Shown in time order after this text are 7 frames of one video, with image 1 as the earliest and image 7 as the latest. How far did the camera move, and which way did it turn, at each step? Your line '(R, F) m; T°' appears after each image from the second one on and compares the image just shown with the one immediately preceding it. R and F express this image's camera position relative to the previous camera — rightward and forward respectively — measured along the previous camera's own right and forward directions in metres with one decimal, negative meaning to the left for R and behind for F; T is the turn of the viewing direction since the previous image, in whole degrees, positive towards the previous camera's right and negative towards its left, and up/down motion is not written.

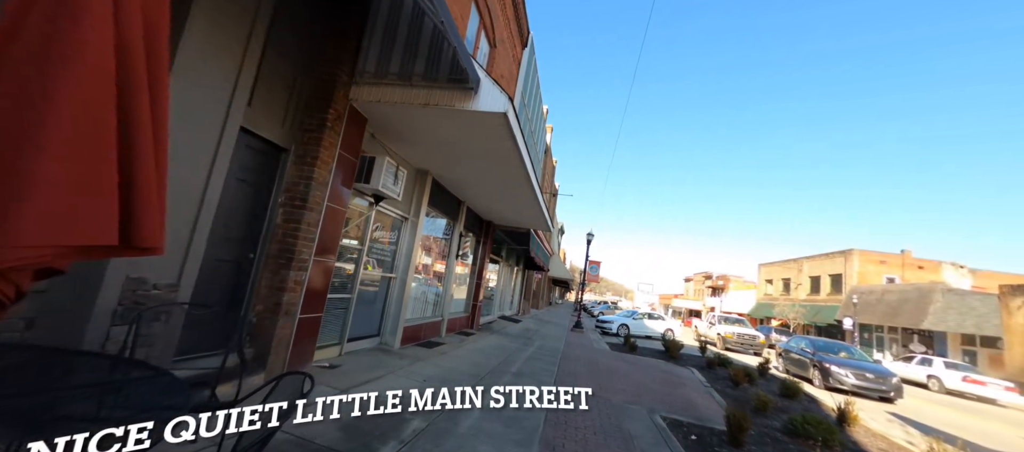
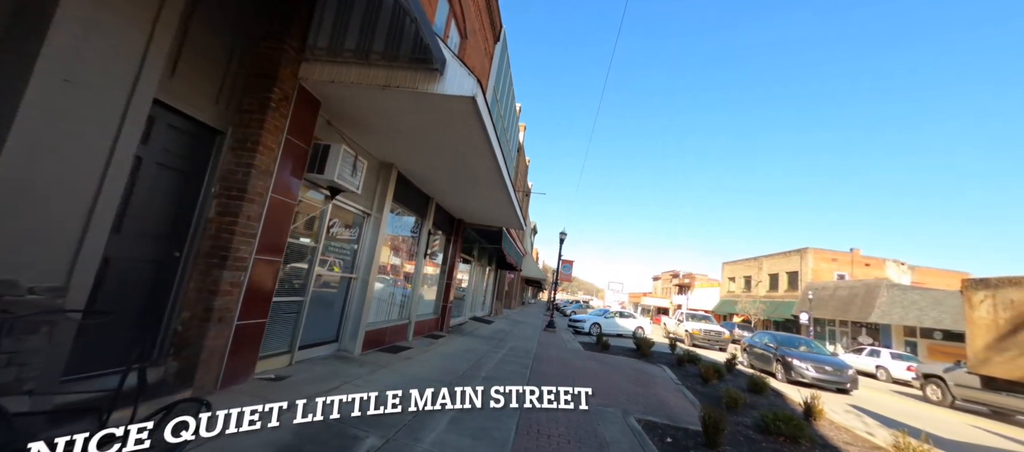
(0.0, +0.3) m; +4°
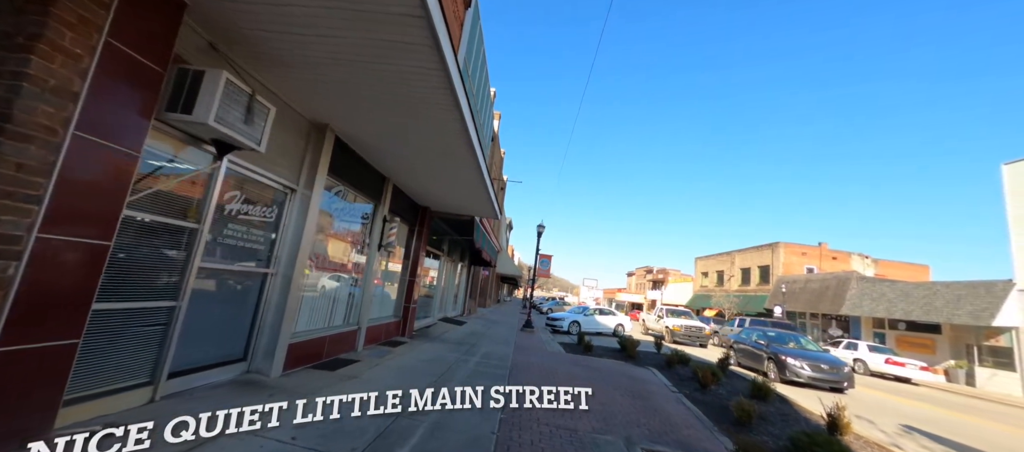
(+0.1, +1.4) m; +4°
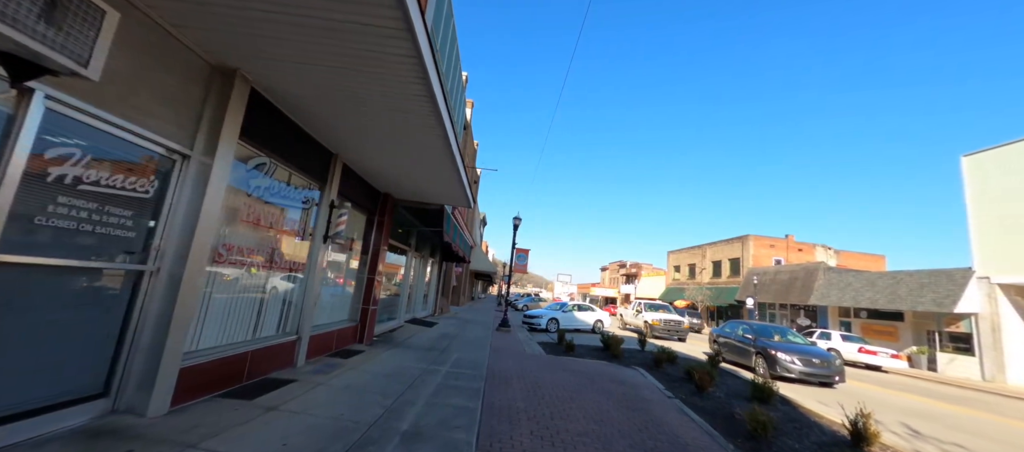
(0.0, +1.1) m; +4°
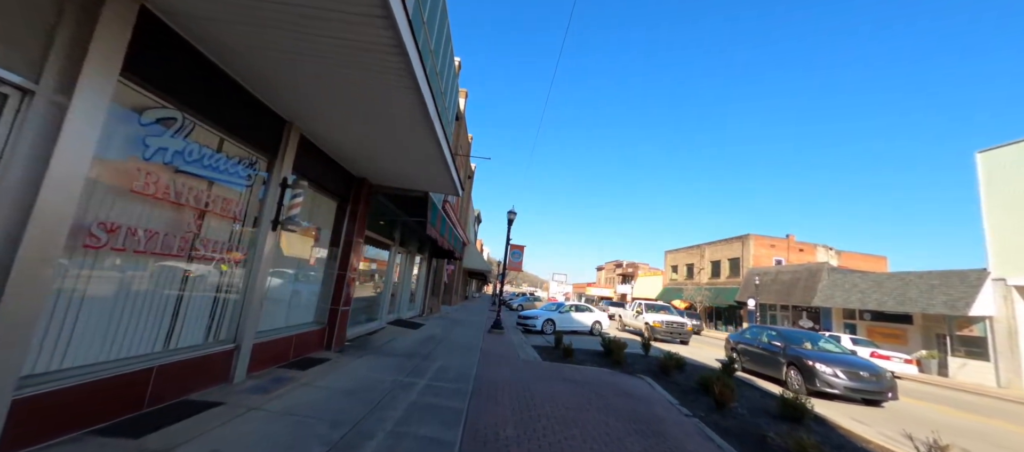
(+0.1, +1.0) m; +1°
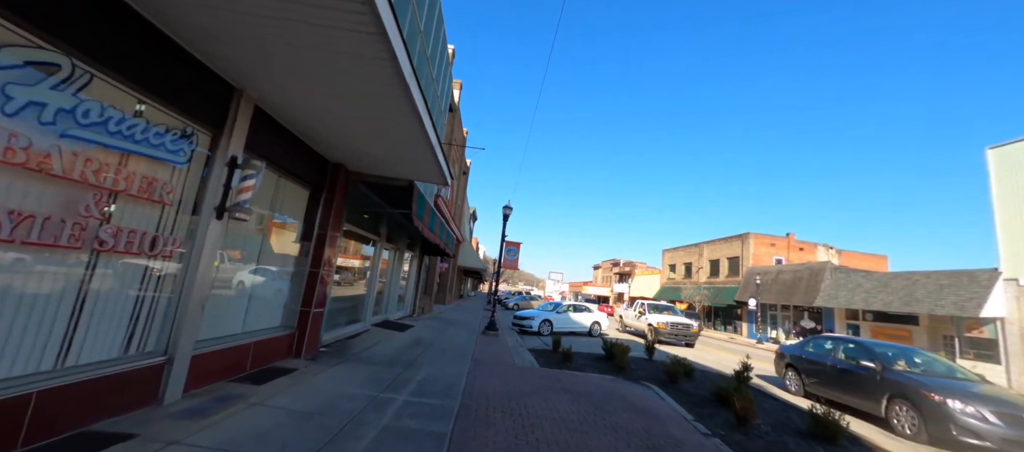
(0.0, +0.8) m; +1°
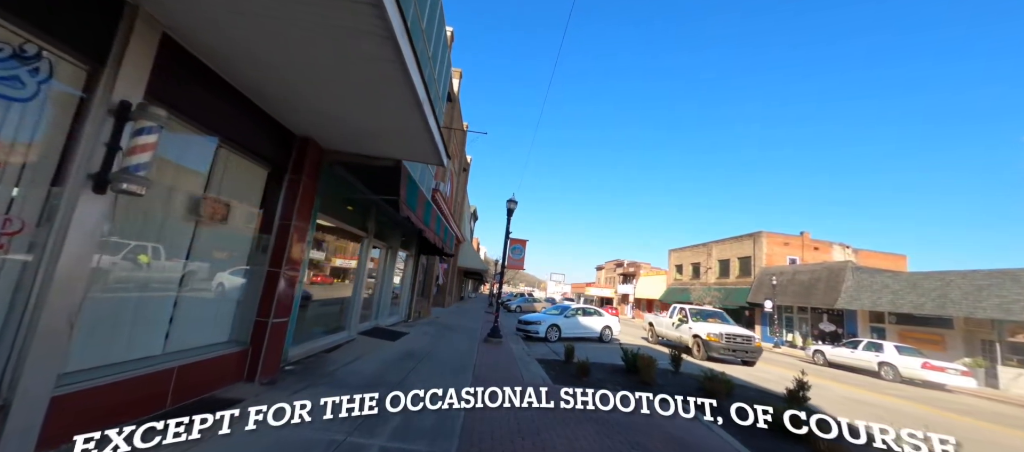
(-0.1, +1.3) m; 0°
